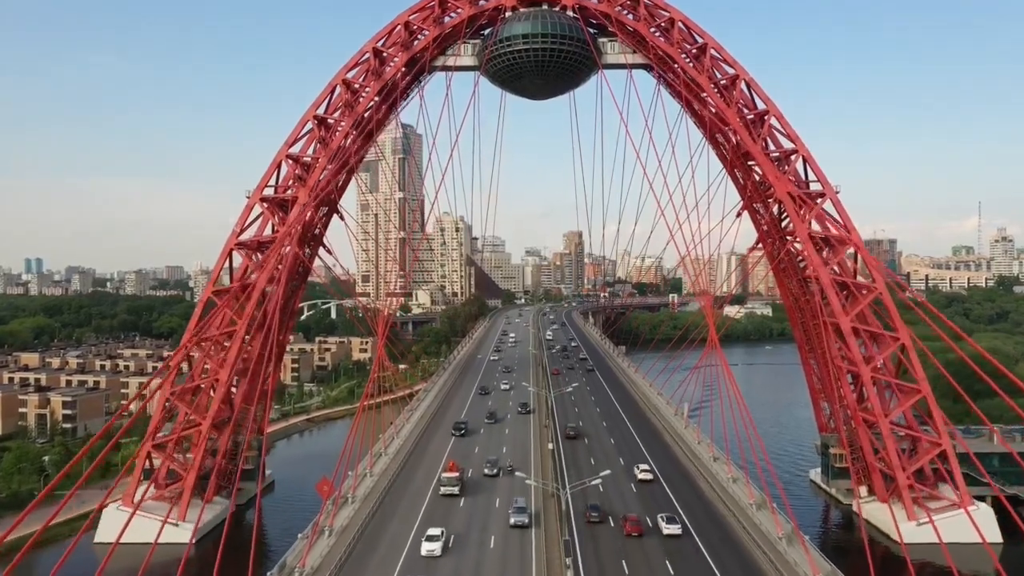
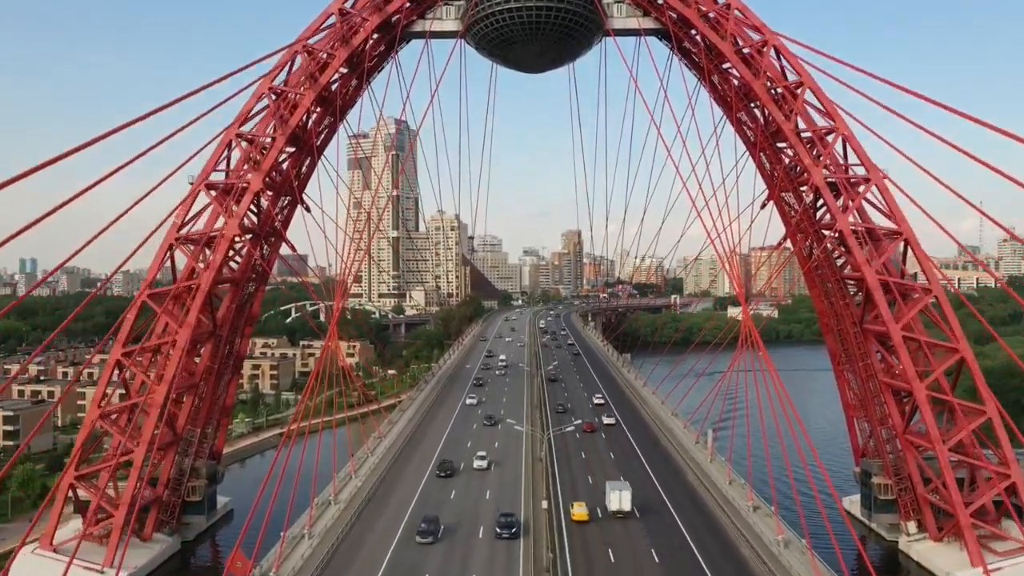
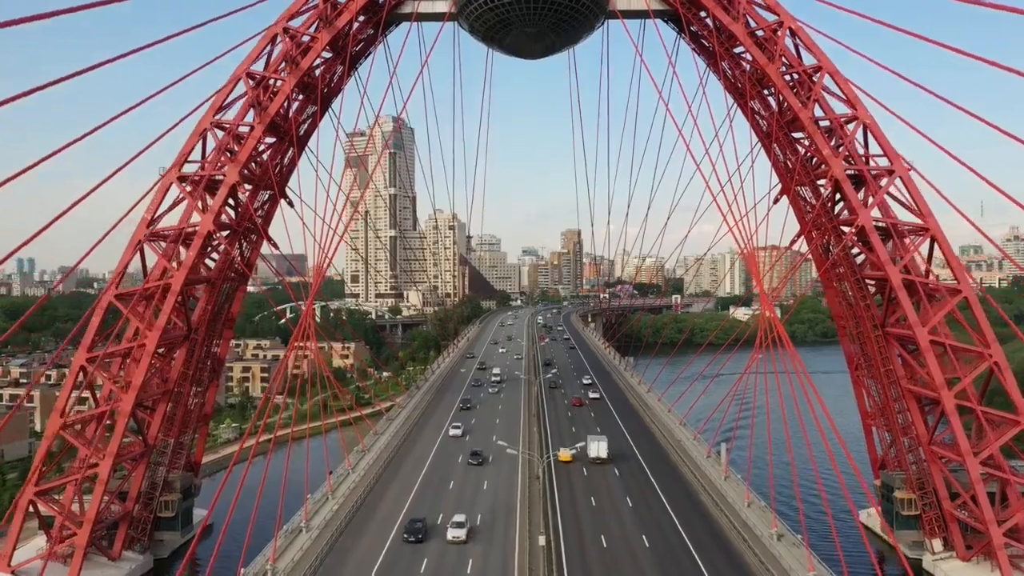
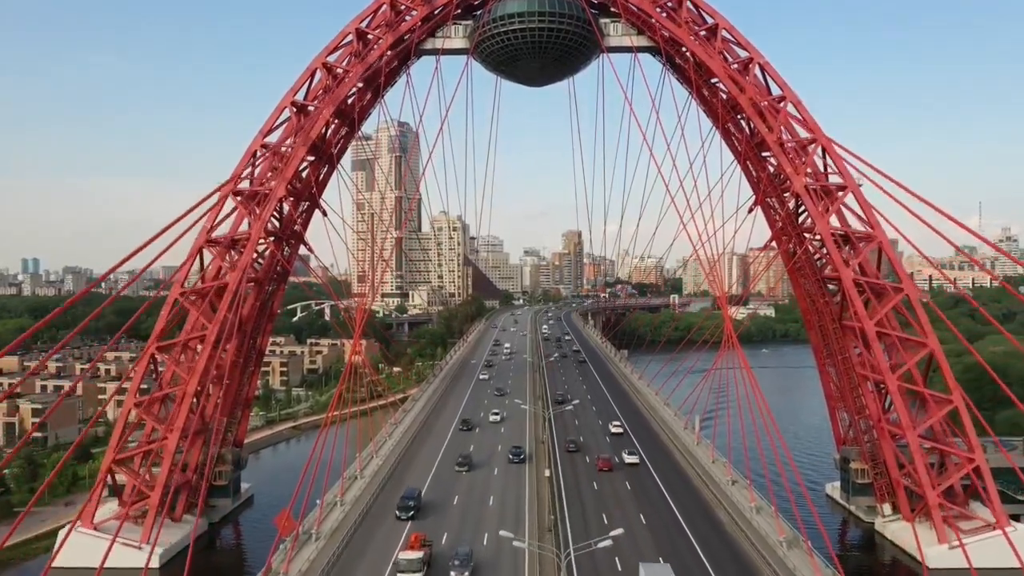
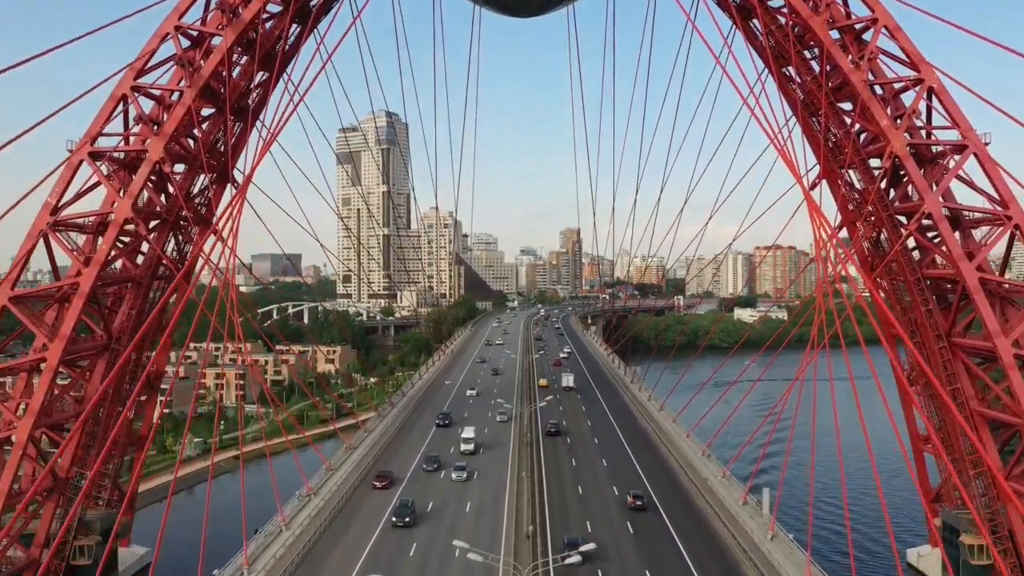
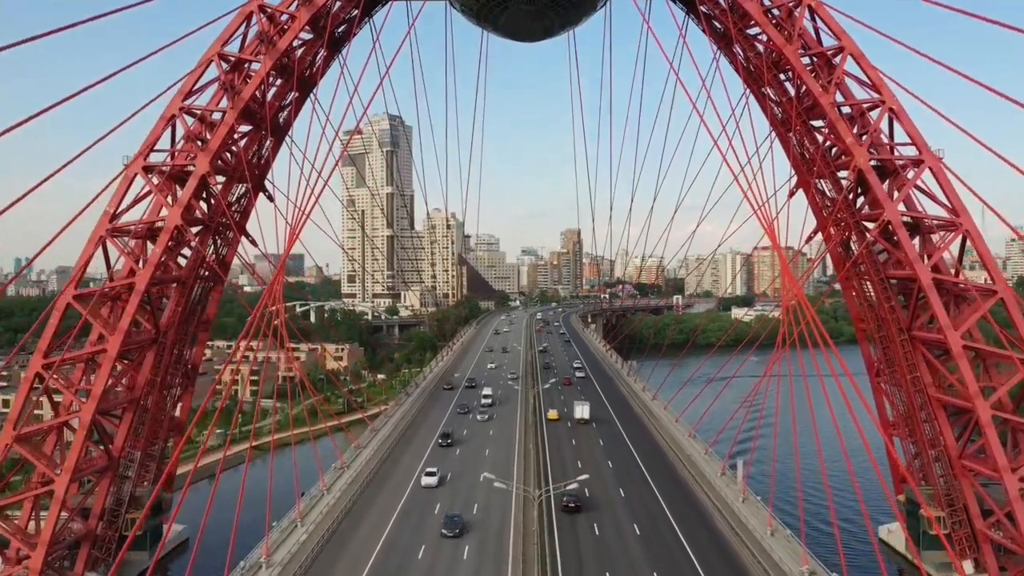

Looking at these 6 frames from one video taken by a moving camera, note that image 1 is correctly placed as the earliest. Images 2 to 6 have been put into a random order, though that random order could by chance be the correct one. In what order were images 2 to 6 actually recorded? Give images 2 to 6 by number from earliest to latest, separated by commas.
4, 2, 3, 6, 5
